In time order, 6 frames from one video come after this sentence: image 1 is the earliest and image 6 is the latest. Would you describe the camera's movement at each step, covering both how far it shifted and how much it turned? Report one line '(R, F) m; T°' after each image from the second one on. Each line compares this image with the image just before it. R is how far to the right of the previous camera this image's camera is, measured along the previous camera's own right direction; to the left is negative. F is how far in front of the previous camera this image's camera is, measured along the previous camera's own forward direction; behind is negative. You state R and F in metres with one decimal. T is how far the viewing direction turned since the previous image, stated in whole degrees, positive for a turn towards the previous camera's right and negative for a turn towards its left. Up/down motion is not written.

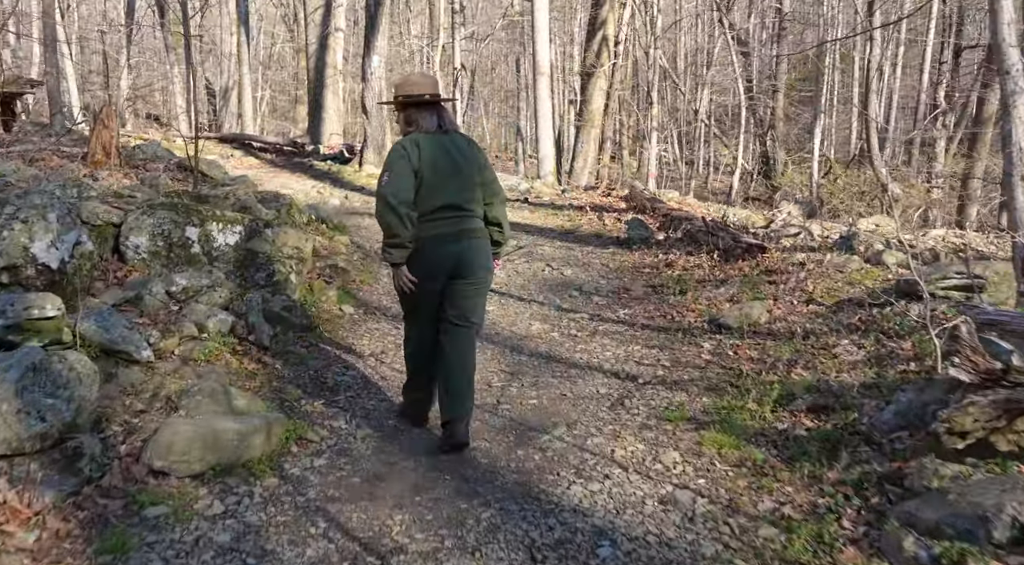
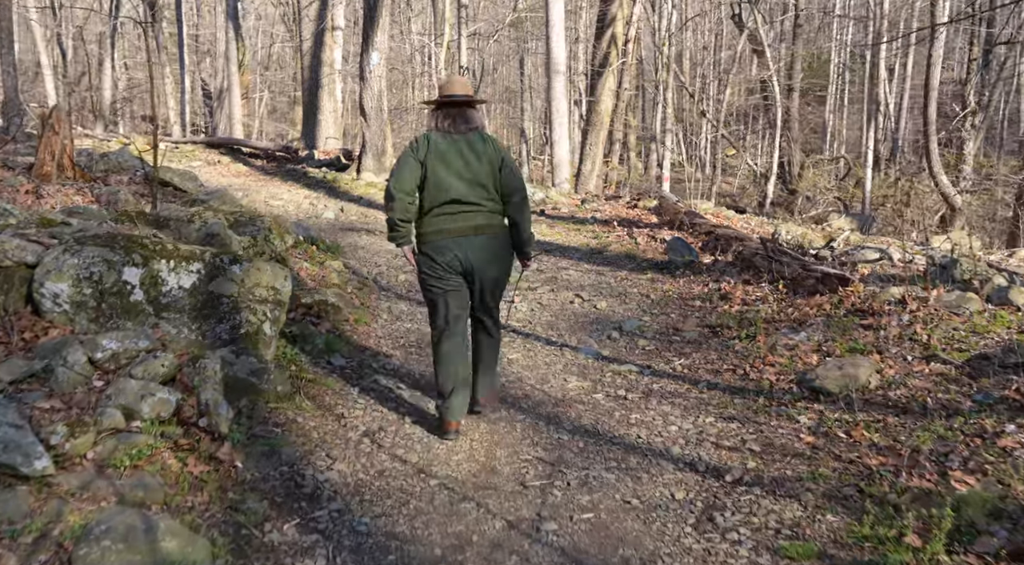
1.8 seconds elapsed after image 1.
(-0.2, +1.6) m; 0°
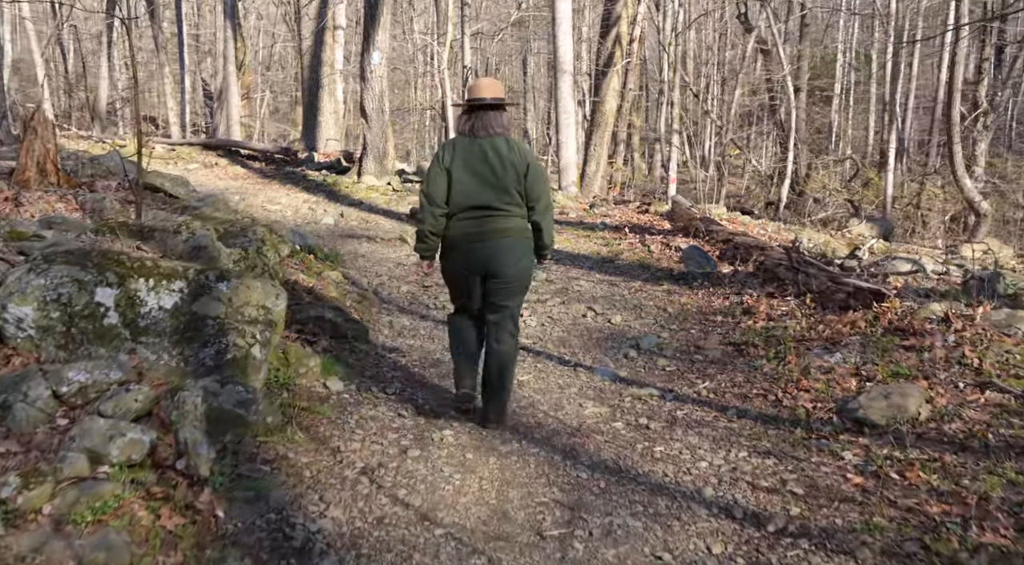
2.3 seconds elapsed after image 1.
(-0.1, +0.5) m; 0°
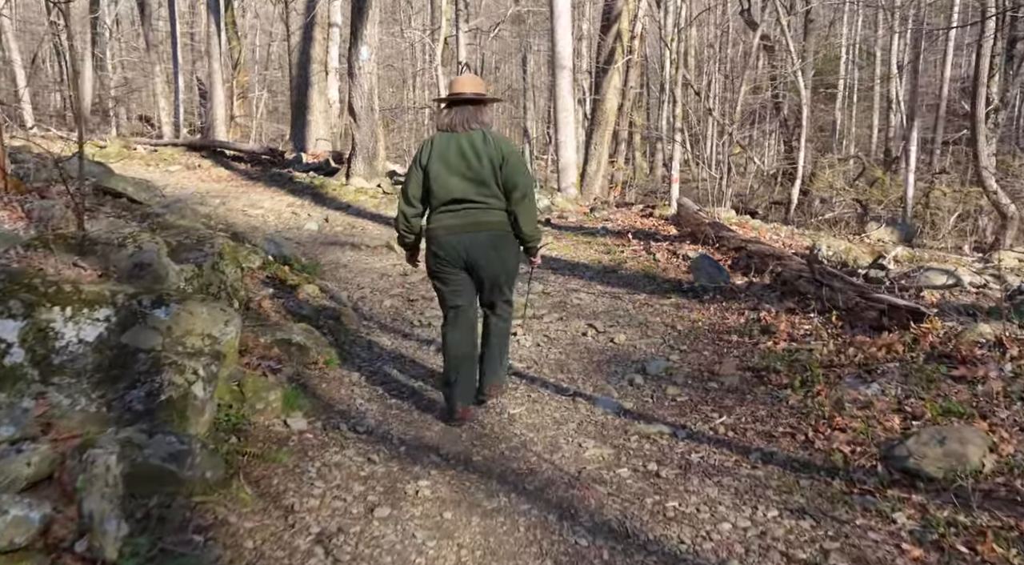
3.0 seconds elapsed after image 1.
(+0.1, +0.8) m; 0°
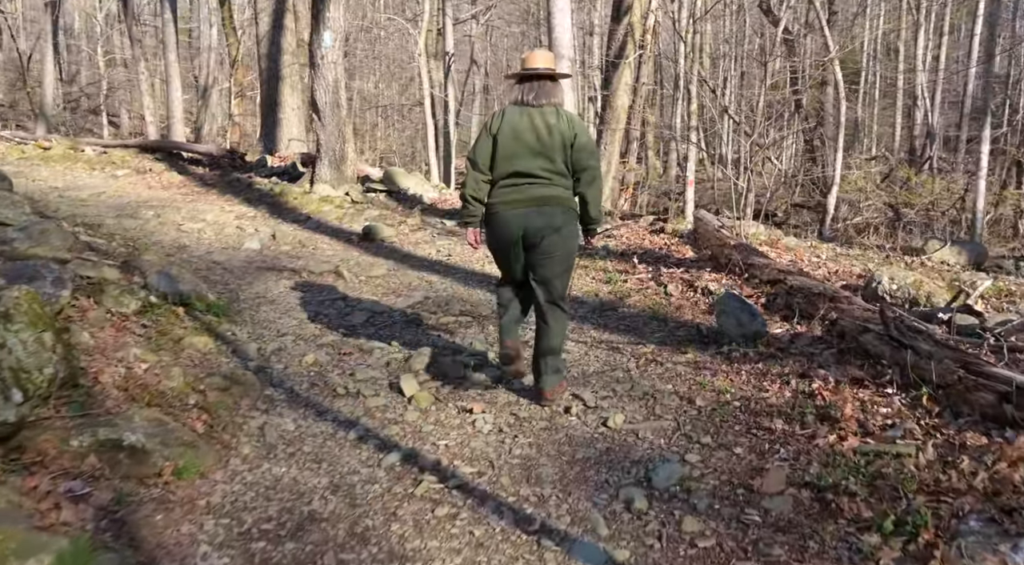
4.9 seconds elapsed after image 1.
(+0.4, +2.0) m; -1°
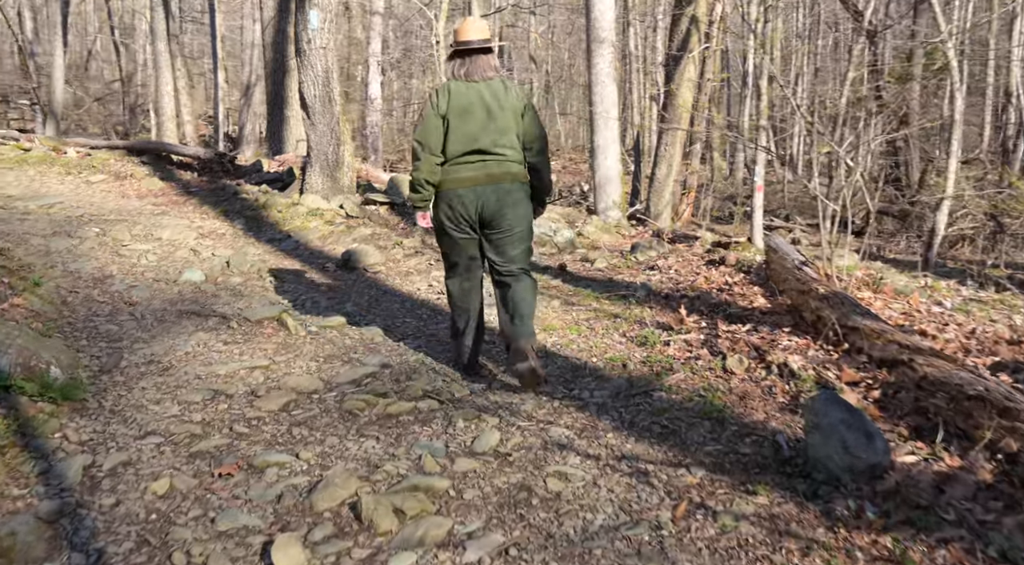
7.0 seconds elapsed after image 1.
(+0.4, +2.3) m; -4°
